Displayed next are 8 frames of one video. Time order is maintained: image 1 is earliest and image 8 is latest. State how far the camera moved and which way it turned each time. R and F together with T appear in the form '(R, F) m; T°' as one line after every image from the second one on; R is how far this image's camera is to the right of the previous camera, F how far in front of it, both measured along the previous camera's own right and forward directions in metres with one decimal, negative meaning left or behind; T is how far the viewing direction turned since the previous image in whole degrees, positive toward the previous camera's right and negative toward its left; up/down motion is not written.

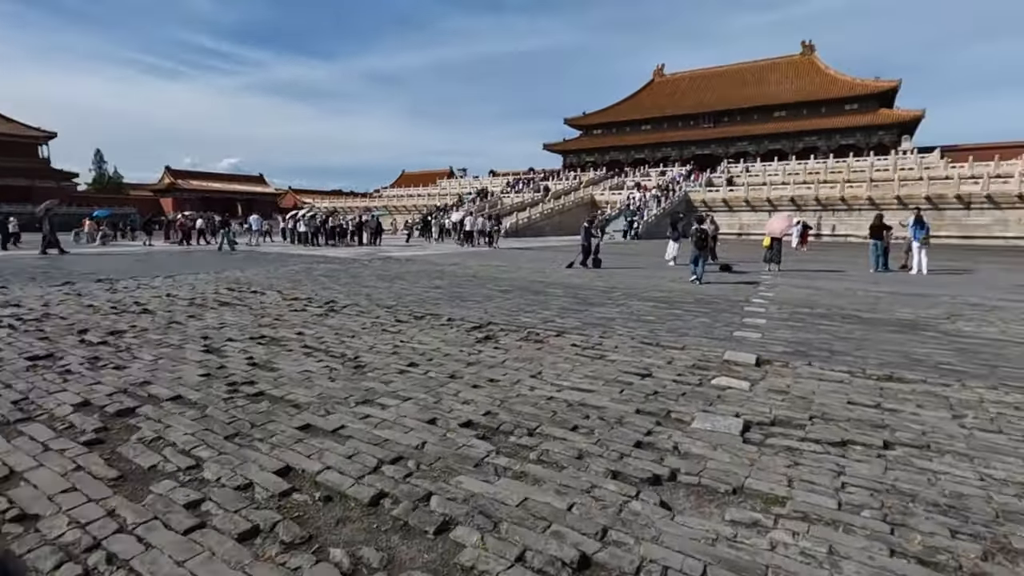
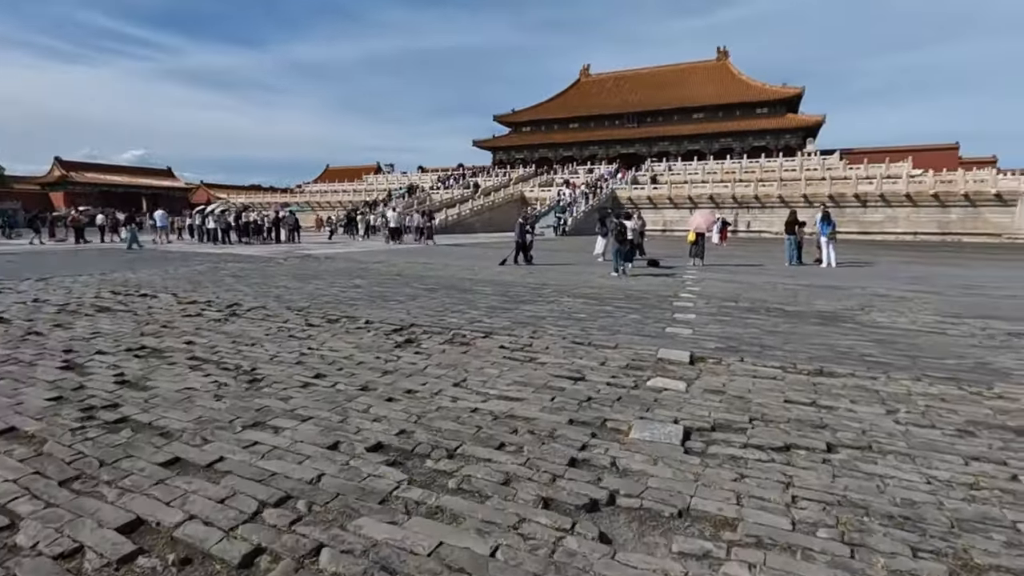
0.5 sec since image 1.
(+0.1, +0.5) m; +7°
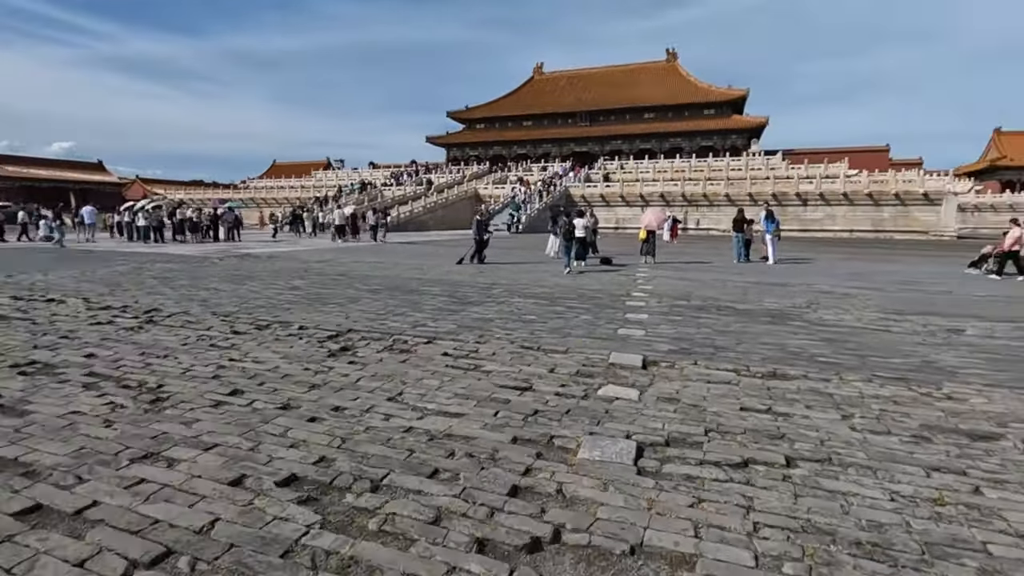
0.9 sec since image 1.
(+0.1, +0.4) m; +5°
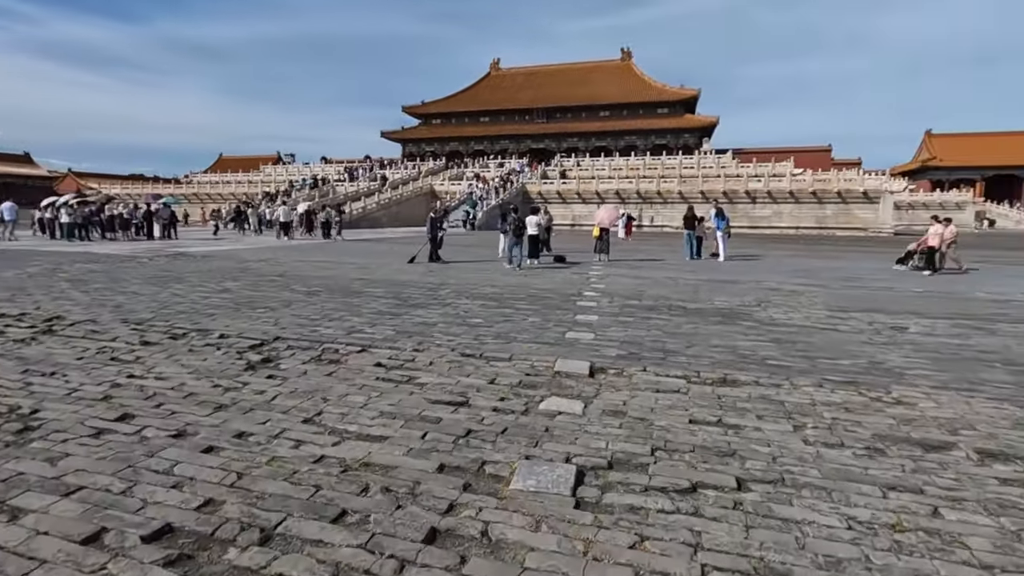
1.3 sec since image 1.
(+0.2, +0.4) m; +4°
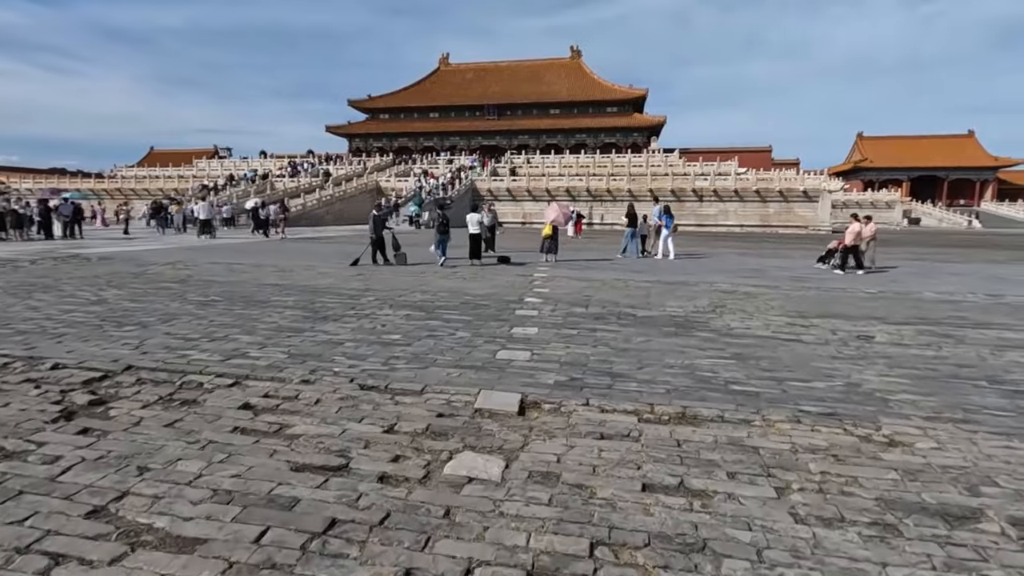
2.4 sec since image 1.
(+0.3, +1.0) m; +5°
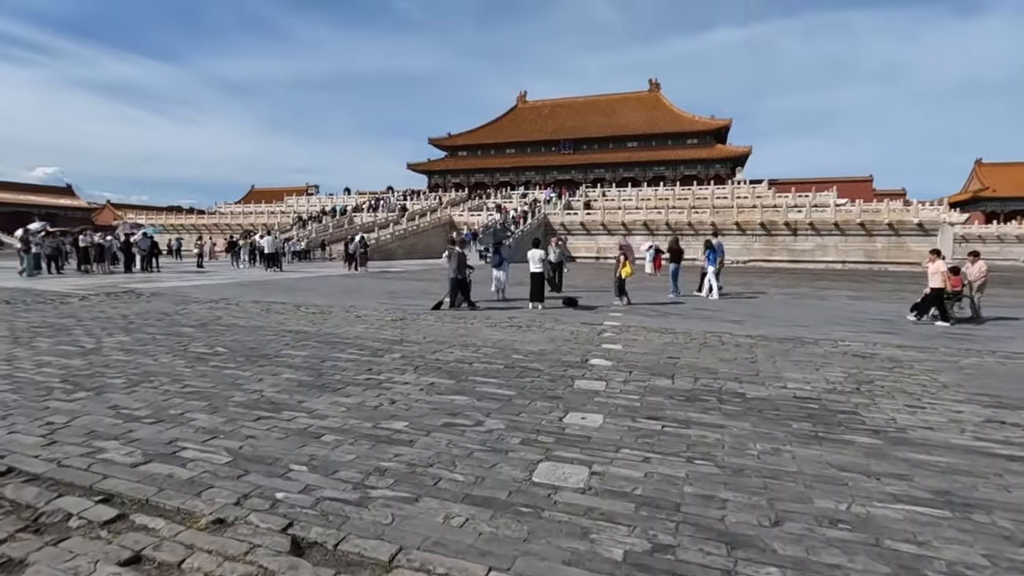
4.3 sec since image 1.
(+0.2, +1.8) m; -8°
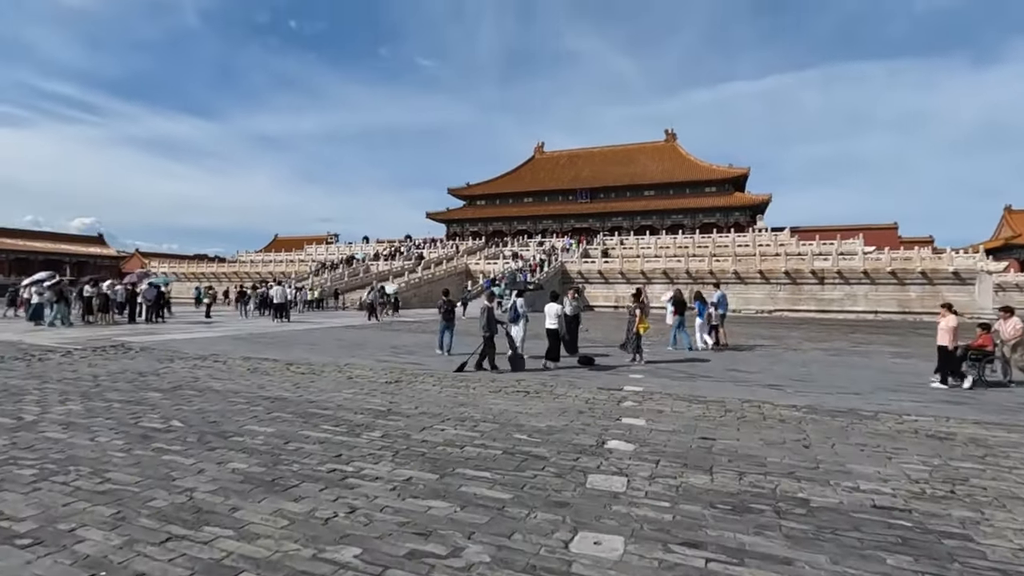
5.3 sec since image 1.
(+0.2, +1.0) m; -2°
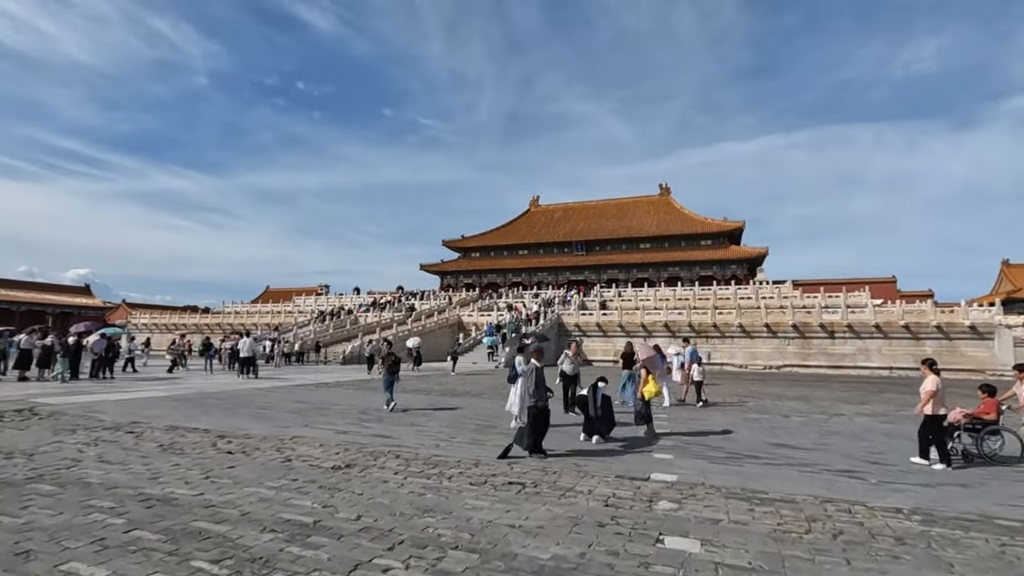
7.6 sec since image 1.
(+0.1, +2.0) m; +1°
